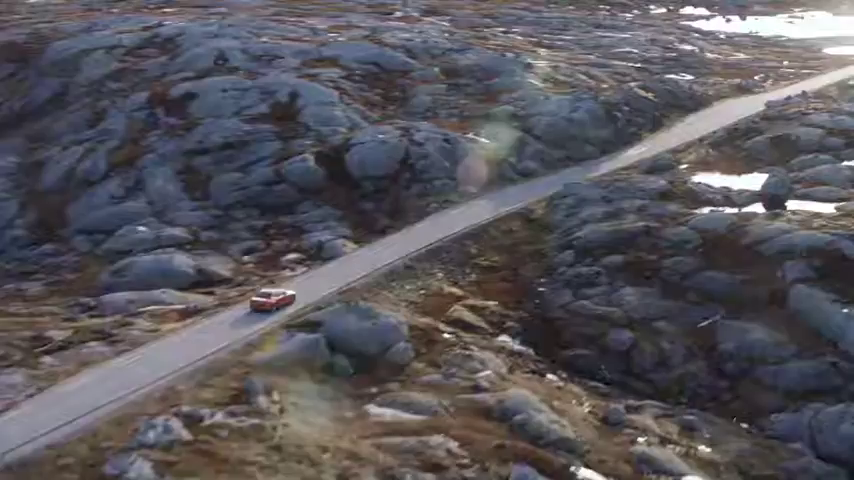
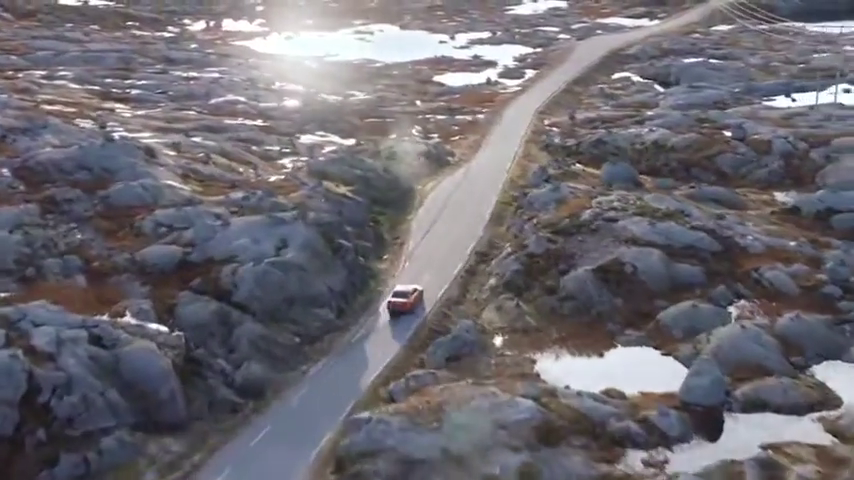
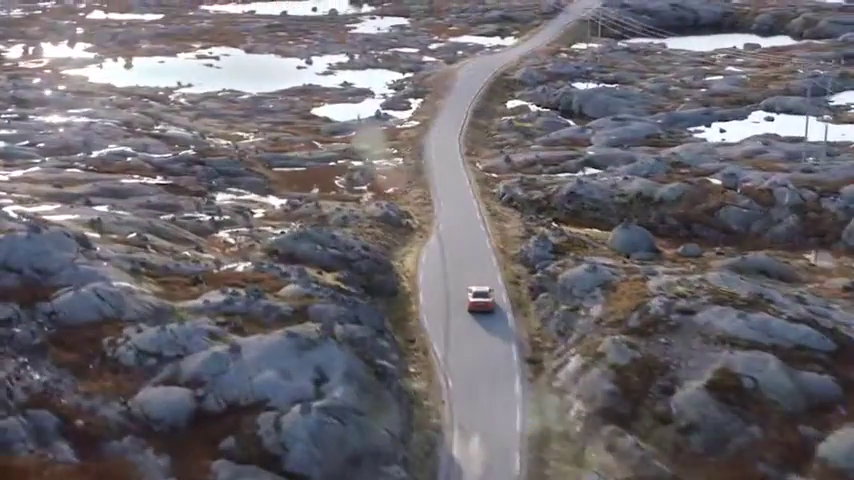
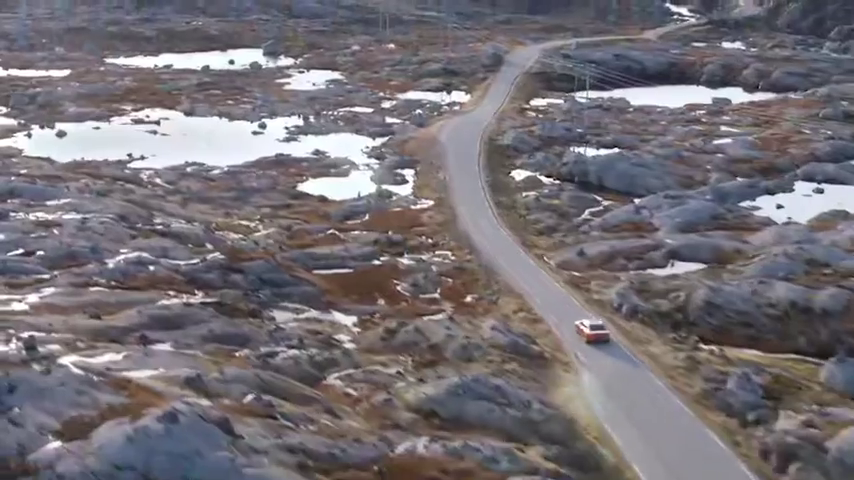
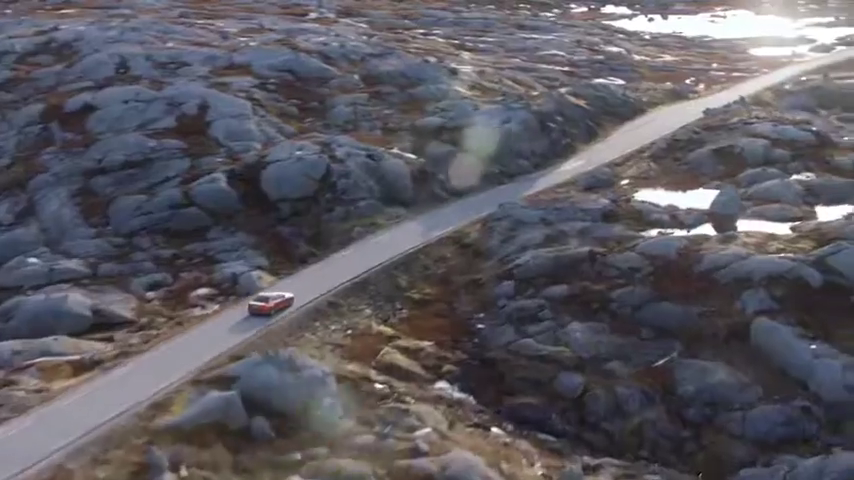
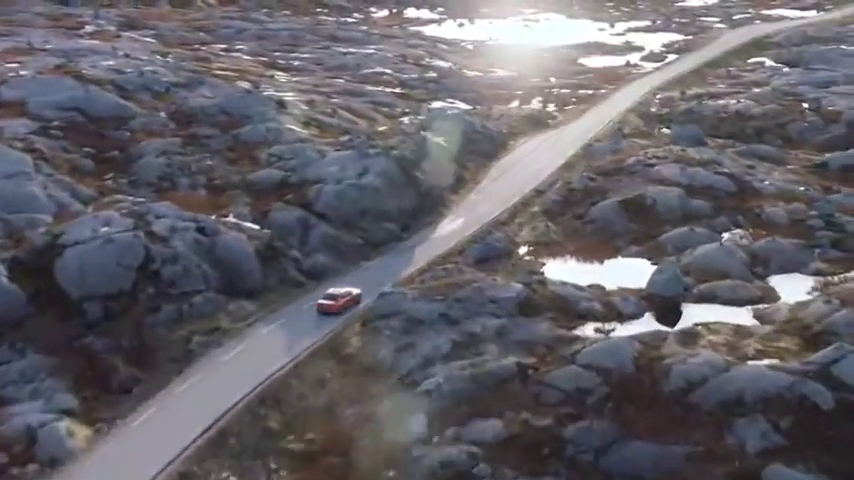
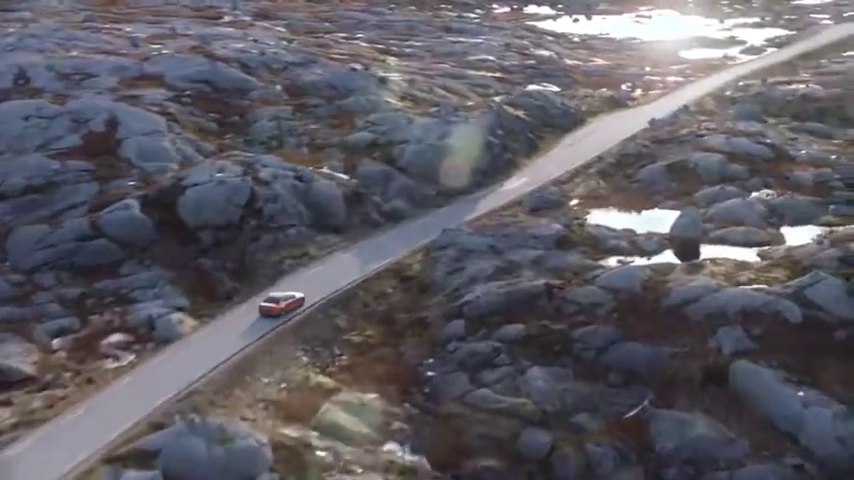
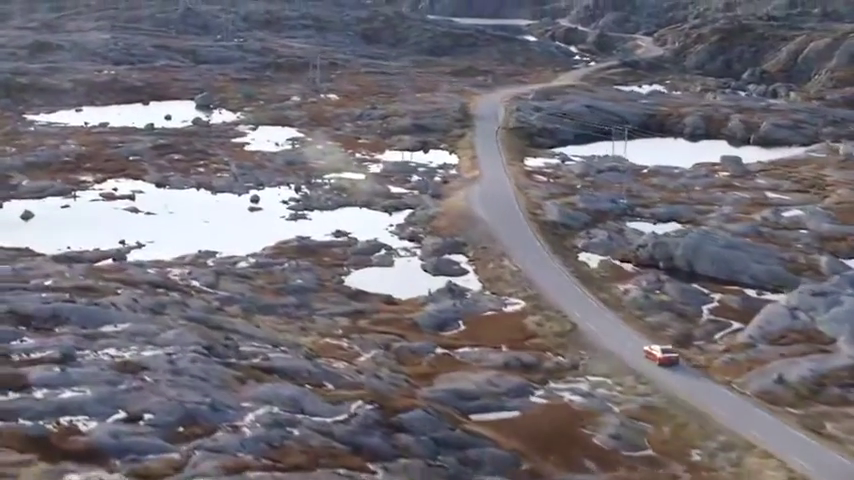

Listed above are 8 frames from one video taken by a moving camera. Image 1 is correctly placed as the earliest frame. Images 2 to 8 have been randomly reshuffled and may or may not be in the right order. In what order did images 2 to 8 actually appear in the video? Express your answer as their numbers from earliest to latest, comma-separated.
5, 7, 6, 2, 3, 4, 8
